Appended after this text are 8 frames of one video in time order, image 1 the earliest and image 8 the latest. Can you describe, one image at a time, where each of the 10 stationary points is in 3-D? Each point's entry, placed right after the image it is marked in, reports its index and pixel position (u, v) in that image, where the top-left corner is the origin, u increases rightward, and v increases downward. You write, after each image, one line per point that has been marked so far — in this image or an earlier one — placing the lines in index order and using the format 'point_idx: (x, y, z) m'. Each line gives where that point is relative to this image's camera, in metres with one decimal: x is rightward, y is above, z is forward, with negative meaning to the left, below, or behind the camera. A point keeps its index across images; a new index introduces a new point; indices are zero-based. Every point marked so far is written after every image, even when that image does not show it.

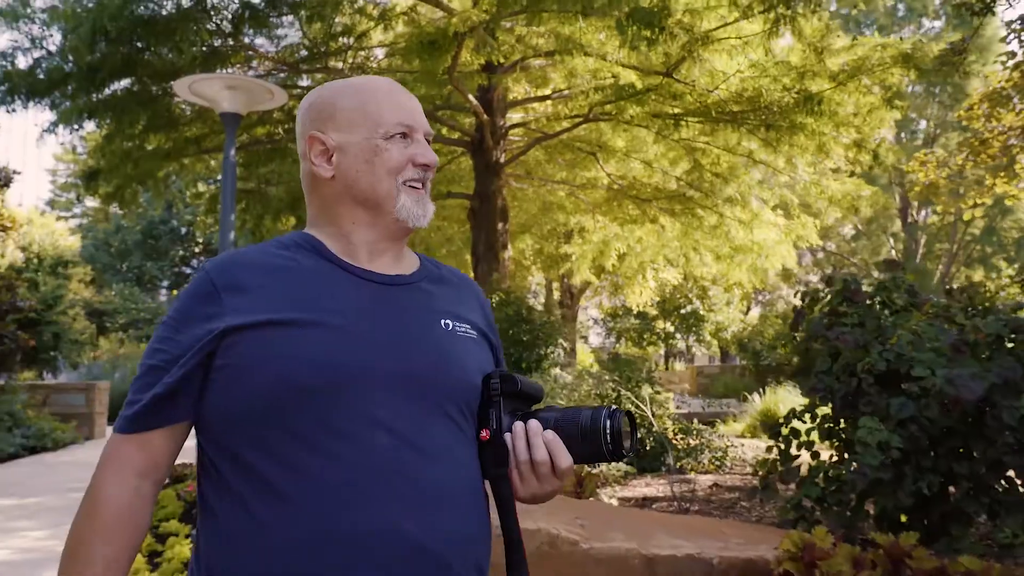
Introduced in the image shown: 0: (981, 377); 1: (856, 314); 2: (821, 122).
0: (+1.9, -0.4, +3.4) m
1: (+1.7, -0.1, +4.2) m
2: (+2.8, +1.5, +7.6) m
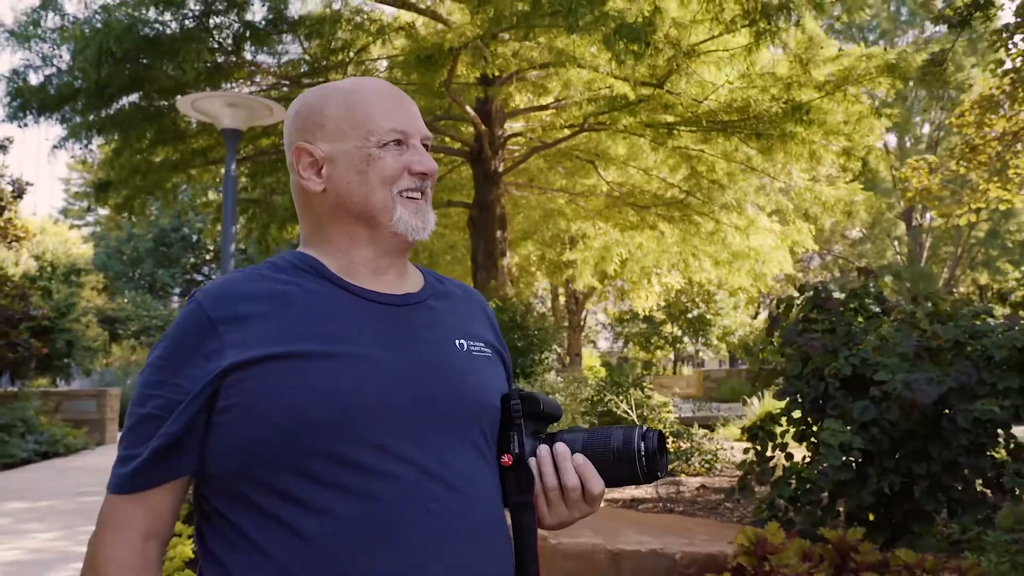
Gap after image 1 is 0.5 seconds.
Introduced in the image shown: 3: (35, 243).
0: (+1.8, -0.4, +3.6) m
1: (+1.6, -0.2, +4.4) m
2: (+2.8, +1.5, +7.8) m
3: (-10.2, +1.0, +18.1) m
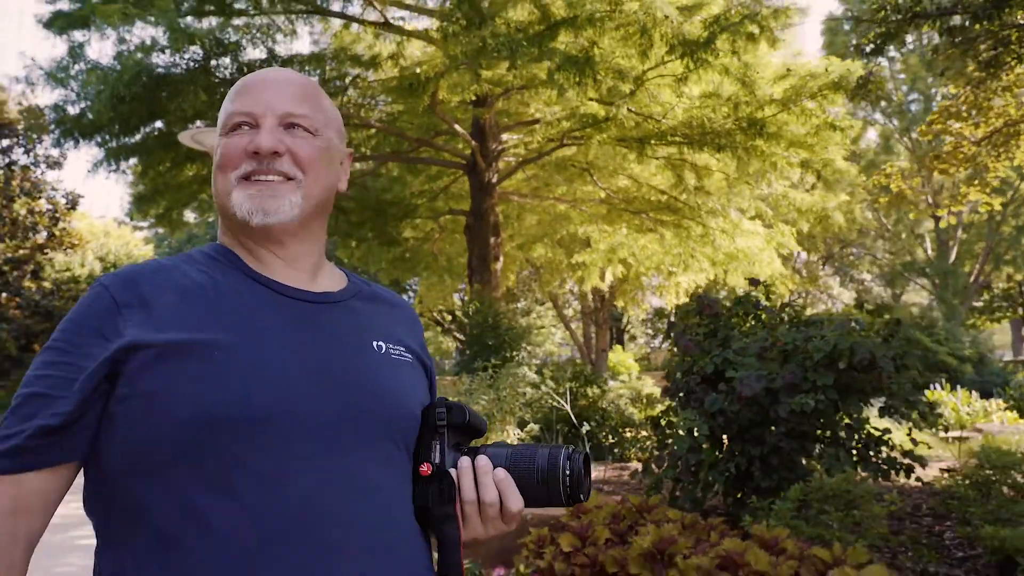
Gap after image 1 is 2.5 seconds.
0: (+1.3, -0.5, +4.2) m
1: (+1.2, -0.2, +5.1) m
2: (+2.6, +1.4, +8.4) m
3: (-9.7, +1.0, +19.5) m
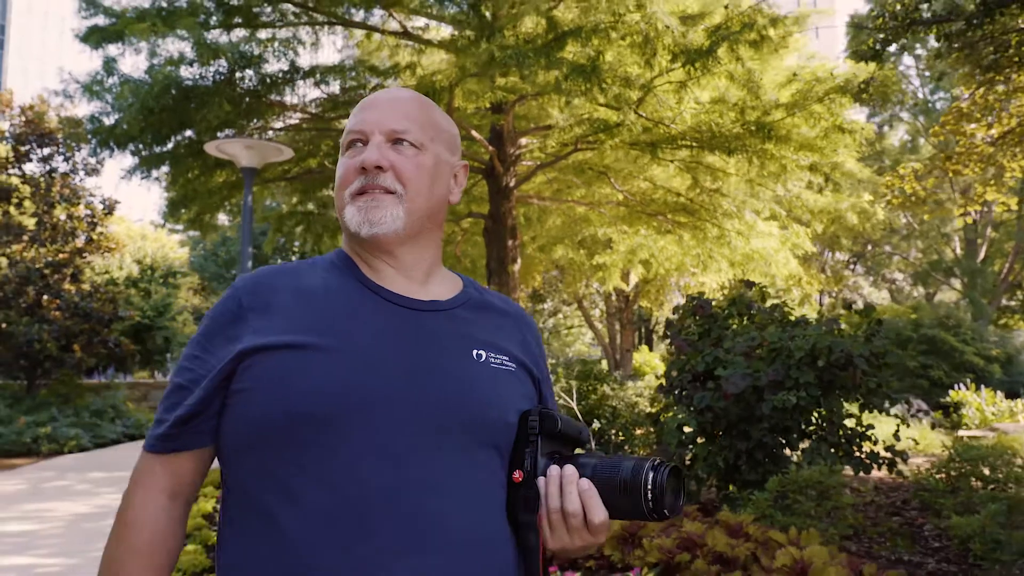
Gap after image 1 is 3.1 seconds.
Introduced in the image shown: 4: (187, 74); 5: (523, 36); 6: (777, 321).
0: (+1.3, -0.5, +4.5) m
1: (+1.2, -0.2, +5.3) m
2: (+2.7, +1.4, +8.5) m
3: (-9.1, +0.9, +20.1) m
4: (-3.0, +2.0, +7.8) m
5: (+0.1, +2.0, +6.7) m
6: (+1.6, -0.2, +5.2) m
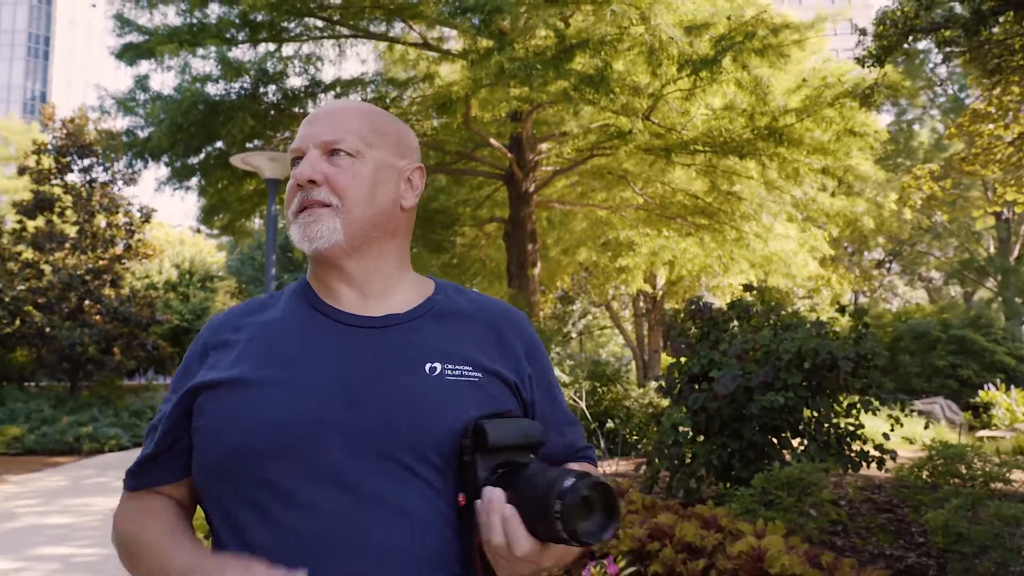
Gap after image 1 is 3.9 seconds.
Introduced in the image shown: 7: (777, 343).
0: (+1.3, -0.5, +4.6) m
1: (+1.2, -0.3, +5.5) m
2: (+2.9, +1.4, +8.6) m
3: (-8.4, +0.8, +20.8) m
4: (-2.9, +1.9, +8.2) m
5: (+0.2, +2.0, +7.0) m
6: (+1.7, -0.2, +5.4) m
7: (+1.6, -0.3, +5.1) m
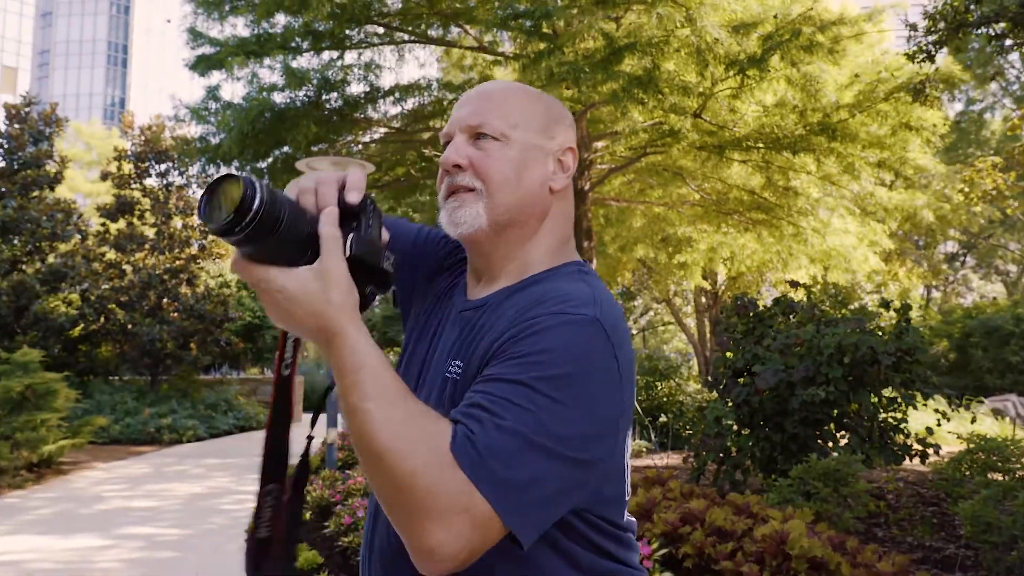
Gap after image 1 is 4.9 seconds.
0: (+1.5, -0.5, +4.8) m
1: (+1.6, -0.2, +5.6) m
2: (+3.4, +1.5, +8.6) m
3: (-6.9, +0.9, +21.6) m
4: (-2.4, +2.0, +8.6) m
5: (+0.6, +2.0, +7.2) m
6: (+2.0, -0.2, +5.5) m
7: (+1.9, -0.3, +5.2) m
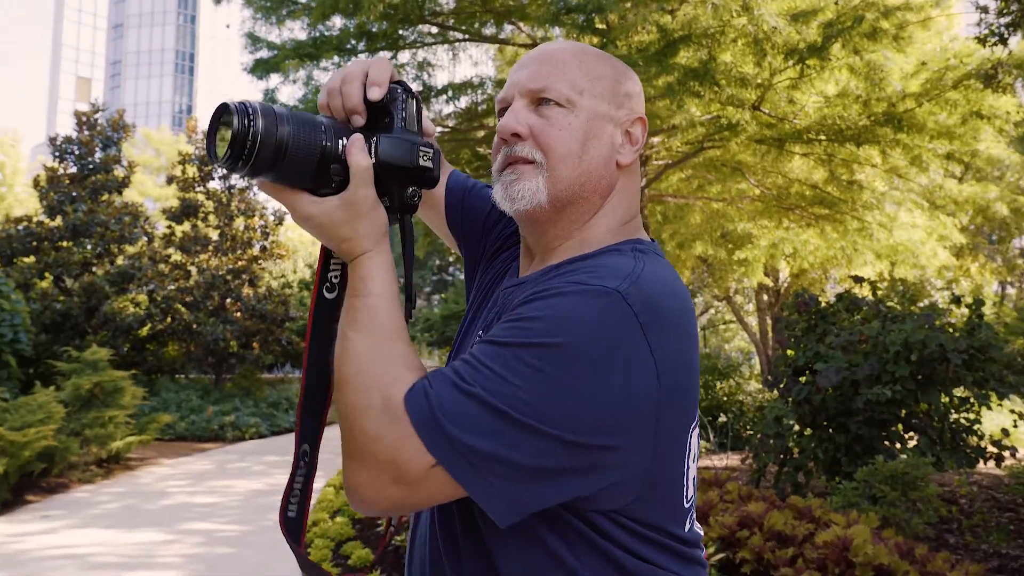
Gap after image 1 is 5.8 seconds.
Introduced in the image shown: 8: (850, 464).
0: (+1.8, -0.5, +4.6) m
1: (+1.9, -0.2, +5.4) m
2: (+4.0, +1.5, +8.3) m
3: (-5.4, +0.9, +21.9) m
4: (-1.8, +2.0, +8.7) m
5: (+1.0, +2.0, +7.0) m
6: (+2.3, -0.2, +5.3) m
7: (+2.2, -0.3, +5.0) m
8: (+1.9, -1.0, +4.7) m
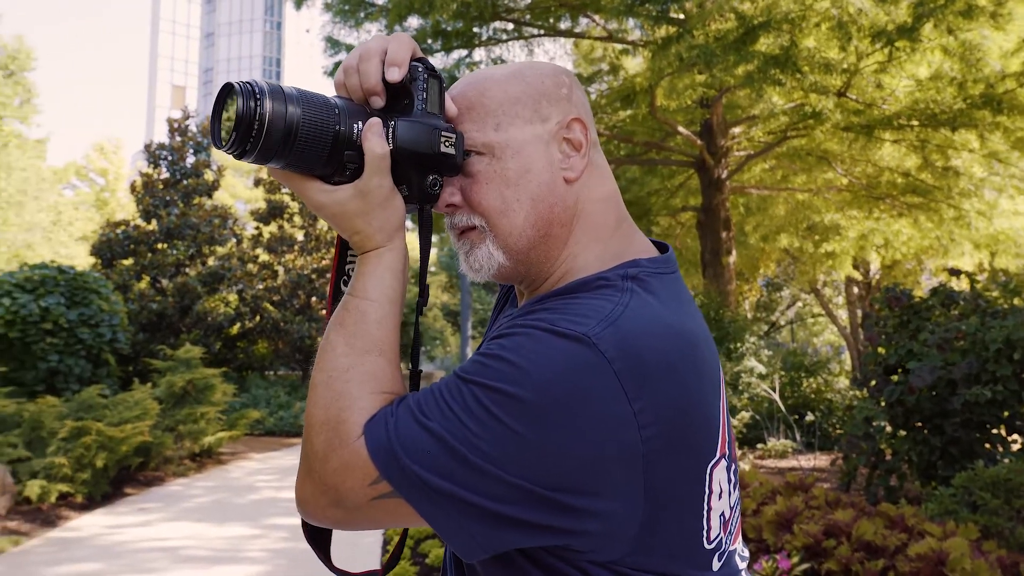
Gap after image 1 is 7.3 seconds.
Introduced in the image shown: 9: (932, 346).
0: (+2.2, -0.4, +4.3) m
1: (+2.4, -0.2, +5.2) m
2: (+4.7, +1.6, +7.8) m
3: (-3.4, +0.9, +22.3) m
4: (-1.0, +2.0, +8.8) m
5: (+1.6, +2.1, +6.9) m
6: (+2.8, -0.1, +5.0) m
7: (+2.7, -0.2, +4.8) m
8: (+2.3, -1.0, +4.5) m
9: (+2.3, -0.3, +4.6) m
